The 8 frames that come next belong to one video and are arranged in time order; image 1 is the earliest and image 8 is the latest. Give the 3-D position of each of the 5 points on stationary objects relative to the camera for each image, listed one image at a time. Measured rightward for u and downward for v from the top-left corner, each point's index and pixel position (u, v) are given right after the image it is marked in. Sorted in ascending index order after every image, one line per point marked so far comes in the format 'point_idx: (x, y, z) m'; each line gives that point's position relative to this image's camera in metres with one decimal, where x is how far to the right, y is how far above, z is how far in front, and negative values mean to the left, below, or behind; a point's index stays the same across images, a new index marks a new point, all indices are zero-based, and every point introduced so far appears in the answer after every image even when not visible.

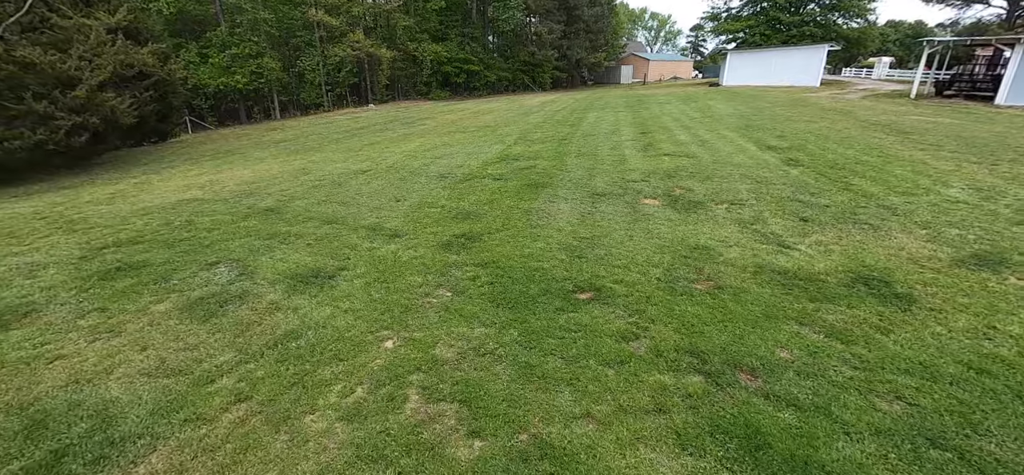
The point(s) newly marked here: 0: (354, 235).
0: (-1.5, 0.0, +4.2) m
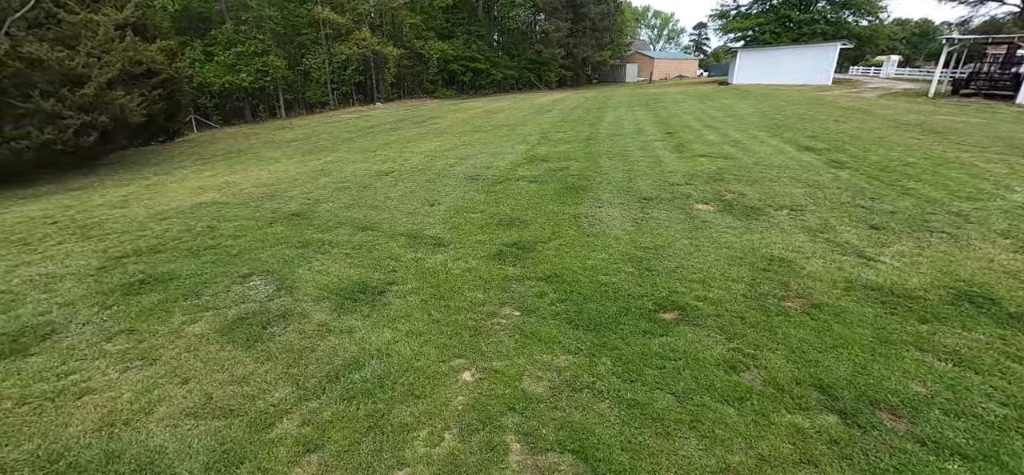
0: (-1.0, -0.1, +3.9) m
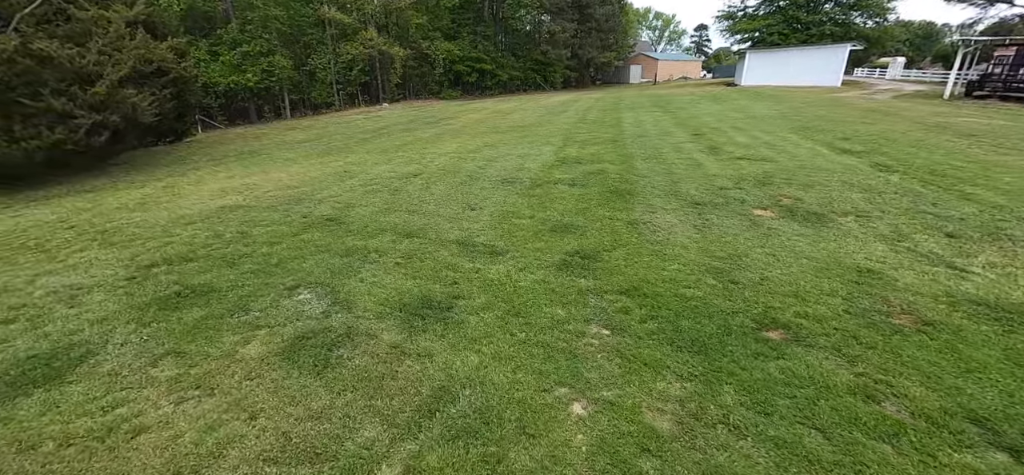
0: (-0.5, -0.1, +3.6) m
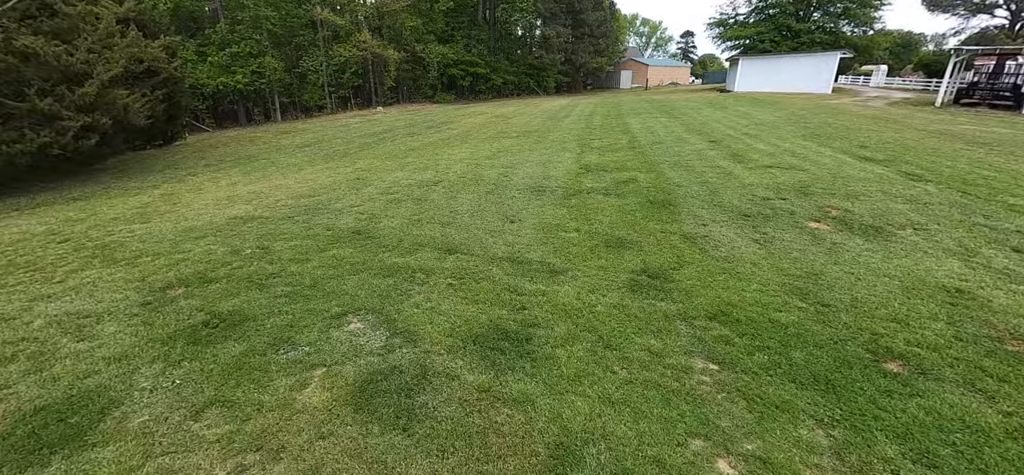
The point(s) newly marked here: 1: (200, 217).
0: (-0.1, -0.2, +3.3) m
1: (-3.3, +0.2, +4.7) m
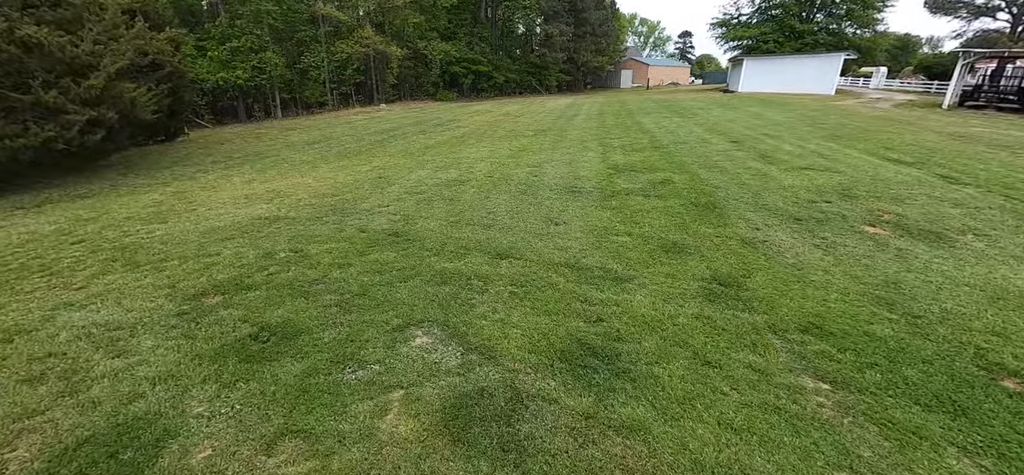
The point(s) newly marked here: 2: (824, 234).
0: (+0.3, -0.3, +3.1) m
1: (-2.9, +0.2, +4.4) m
2: (+2.7, 0.0, +3.9) m
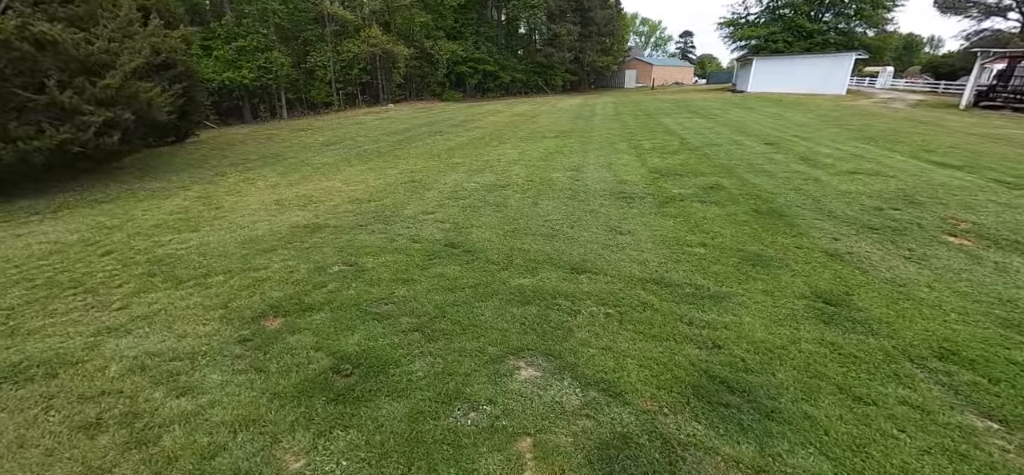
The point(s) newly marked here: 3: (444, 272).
0: (+0.9, -0.4, +2.8) m
1: (-2.4, +0.1, +4.1) m
2: (+3.3, -0.1, +3.7) m
3: (-0.5, -0.2, +3.1) m
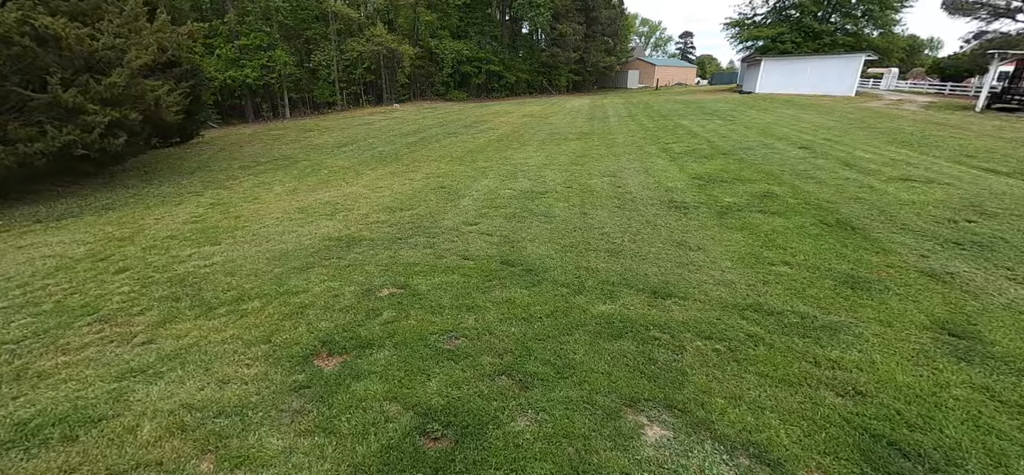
0: (+1.3, -0.5, +2.4) m
1: (-1.9, 0.0, +3.8) m
2: (+3.7, -0.2, +3.3) m
3: (0.0, -0.4, +2.7) m
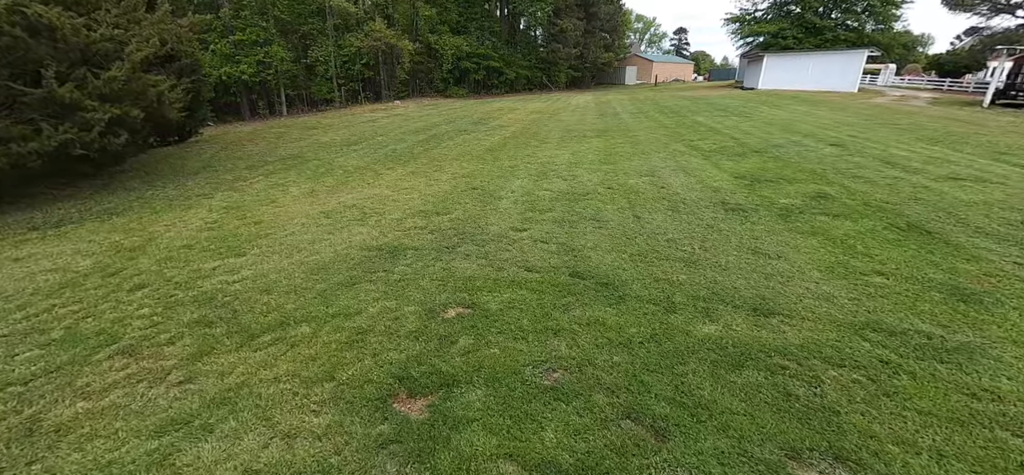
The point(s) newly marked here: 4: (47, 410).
0: (+1.8, -0.5, +2.2) m
1: (-1.5, -0.1, +3.4) m
2: (+4.2, -0.2, +3.1) m
3: (+0.4, -0.4, +2.4) m
4: (-1.9, -0.7, +1.8) m
